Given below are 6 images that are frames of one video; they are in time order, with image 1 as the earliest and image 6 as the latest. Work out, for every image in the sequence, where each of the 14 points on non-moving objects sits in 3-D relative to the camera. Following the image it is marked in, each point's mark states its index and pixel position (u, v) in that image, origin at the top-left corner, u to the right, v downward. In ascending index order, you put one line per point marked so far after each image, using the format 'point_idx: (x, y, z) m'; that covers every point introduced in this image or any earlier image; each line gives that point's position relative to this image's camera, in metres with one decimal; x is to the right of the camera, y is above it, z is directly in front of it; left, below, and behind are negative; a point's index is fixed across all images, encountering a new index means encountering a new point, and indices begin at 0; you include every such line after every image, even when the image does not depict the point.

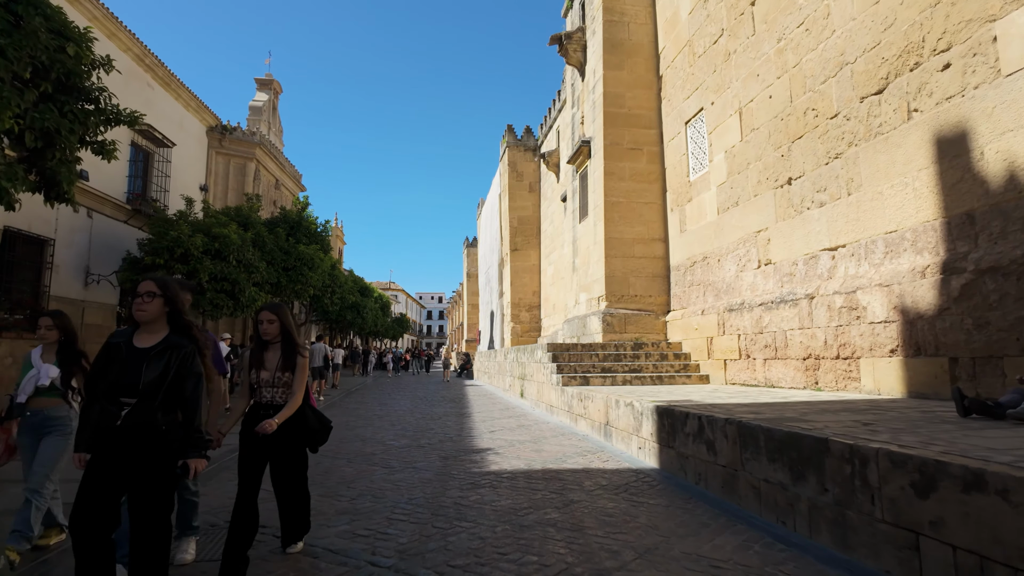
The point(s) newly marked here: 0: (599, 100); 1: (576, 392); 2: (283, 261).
0: (+1.7, +3.7, +11.3) m
1: (+0.9, -1.4, +7.8) m
2: (-6.5, +0.8, +16.0) m
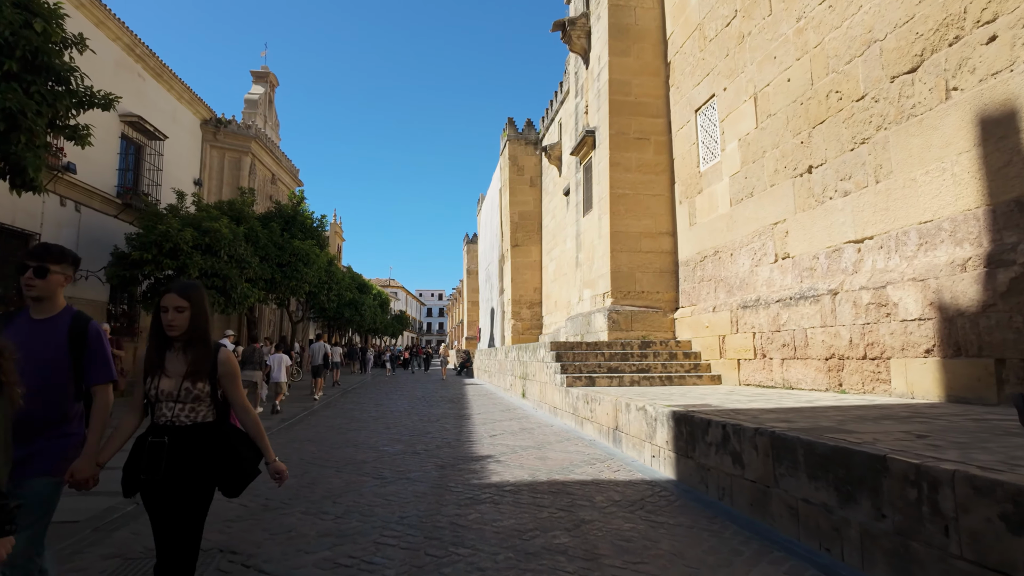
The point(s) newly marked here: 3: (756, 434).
0: (+1.8, +3.8, +10.8) m
1: (+0.9, -1.4, +7.3) m
2: (-6.5, +0.9, +15.6) m
3: (+1.6, -0.9, +3.7) m
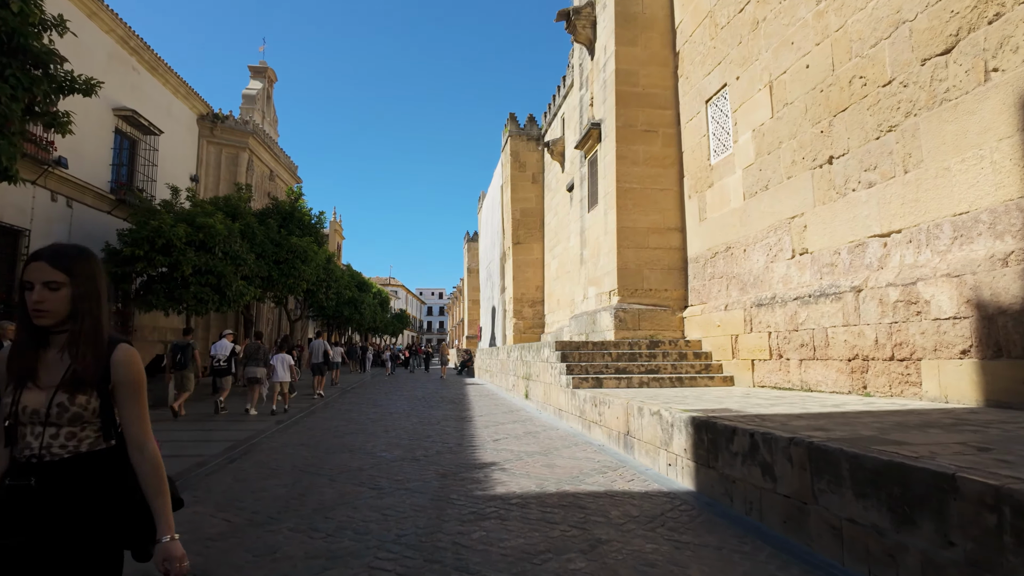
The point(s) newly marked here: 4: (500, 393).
0: (+1.8, +3.9, +10.4) m
1: (+1.0, -1.3, +7.0) m
2: (-6.4, +0.9, +15.2) m
3: (+1.6, -0.9, +3.3) m
4: (-0.3, -2.5, +13.5) m
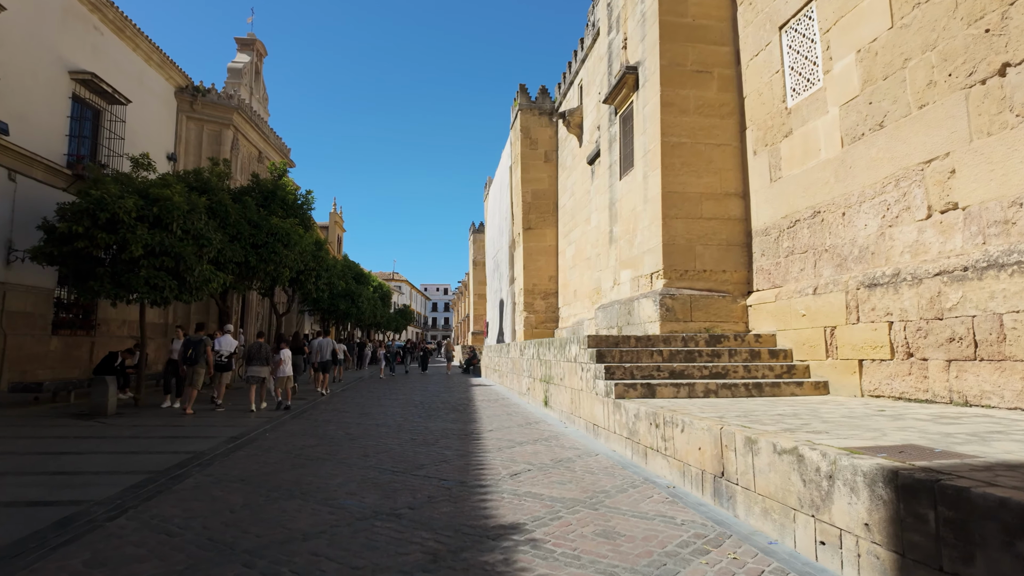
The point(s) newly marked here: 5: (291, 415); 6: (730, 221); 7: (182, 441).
0: (+2.1, +4.1, +8.4) m
1: (+1.2, -1.1, +5.0) m
2: (-6.1, +1.2, +13.3) m
3: (+1.8, -0.7, +1.3) m
4: (0.0, -2.2, +11.5) m
5: (-3.9, -2.2, +10.1) m
6: (+3.0, +0.9, +7.9) m
7: (-4.0, -1.8, +6.8) m
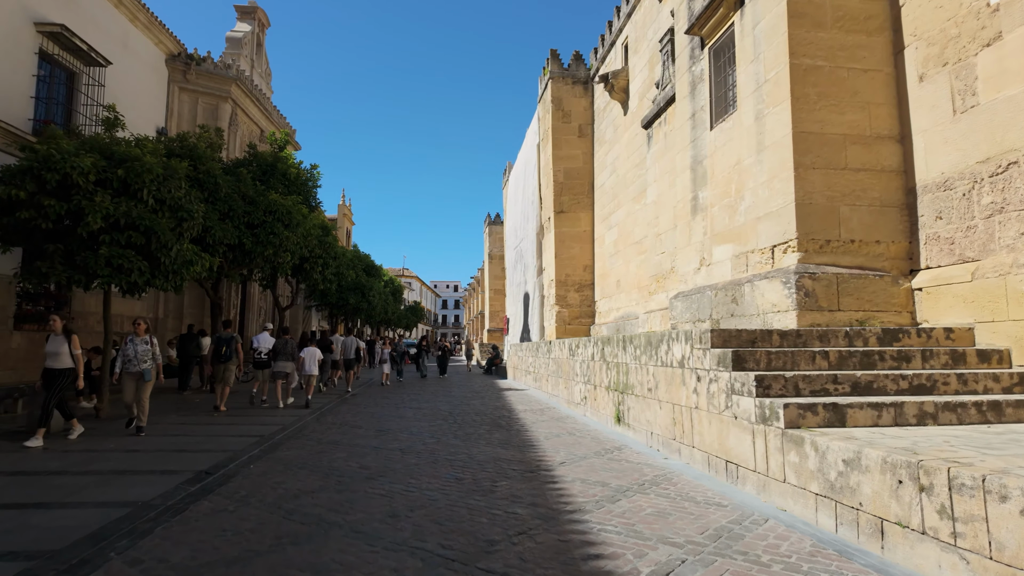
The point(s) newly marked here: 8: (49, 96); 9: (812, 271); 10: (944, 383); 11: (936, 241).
0: (+2.8, +4.4, +6.2) m
1: (+1.9, -0.8, +2.8) m
2: (-5.3, +1.5, +11.2) m
3: (+2.5, -0.5, -0.8) m
4: (+0.8, -2.0, +9.4) m
5: (-3.1, -2.0, +8.1) m
6: (+3.8, +1.2, +5.8) m
7: (-3.2, -1.6, +4.8) m
8: (-10.0, +4.2, +12.3) m
9: (+2.9, +0.2, +5.5) m
10: (+3.2, -0.7, +4.2) m
11: (+4.1, +0.4, +5.4) m
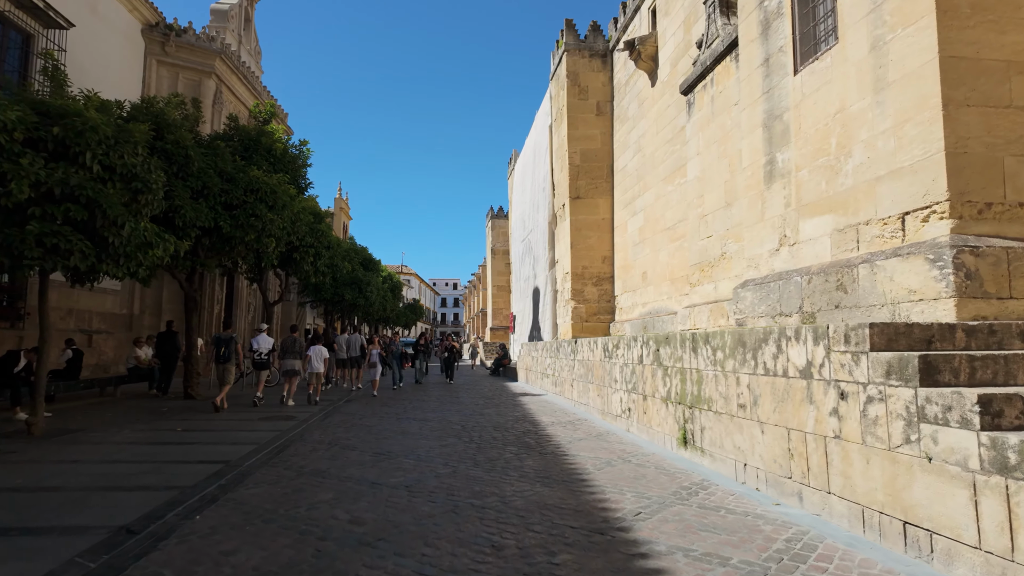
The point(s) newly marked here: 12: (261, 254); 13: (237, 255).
0: (+3.2, +4.5, +4.7) m
1: (+2.2, -0.7, +1.3) m
2: (-5.0, +1.6, +9.7) m
3: (+2.8, -0.3, -2.3) m
4: (+1.1, -1.8, +7.9) m
5: (-2.8, -1.8, +6.6) m
6: (+4.1, +1.3, +4.3) m
7: (-2.9, -1.5, +3.3) m
8: (-9.7, +4.3, +10.7) m
9: (+3.2, +0.3, +4.0) m
10: (+3.5, -0.5, +2.7) m
11: (+4.4, +0.6, +3.9) m
12: (-4.8, +0.6, +10.7) m
13: (-5.2, +0.6, +10.6) m
